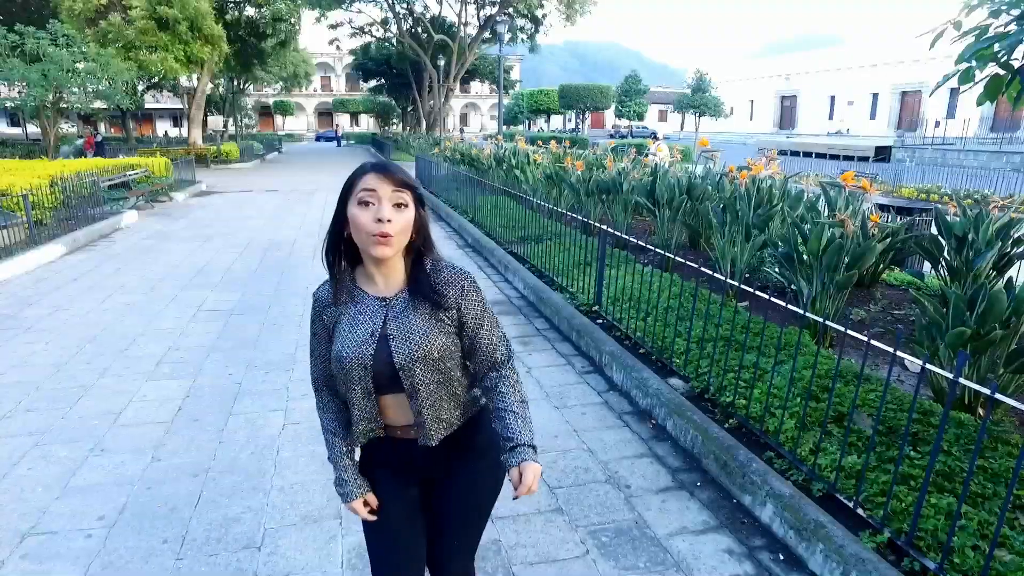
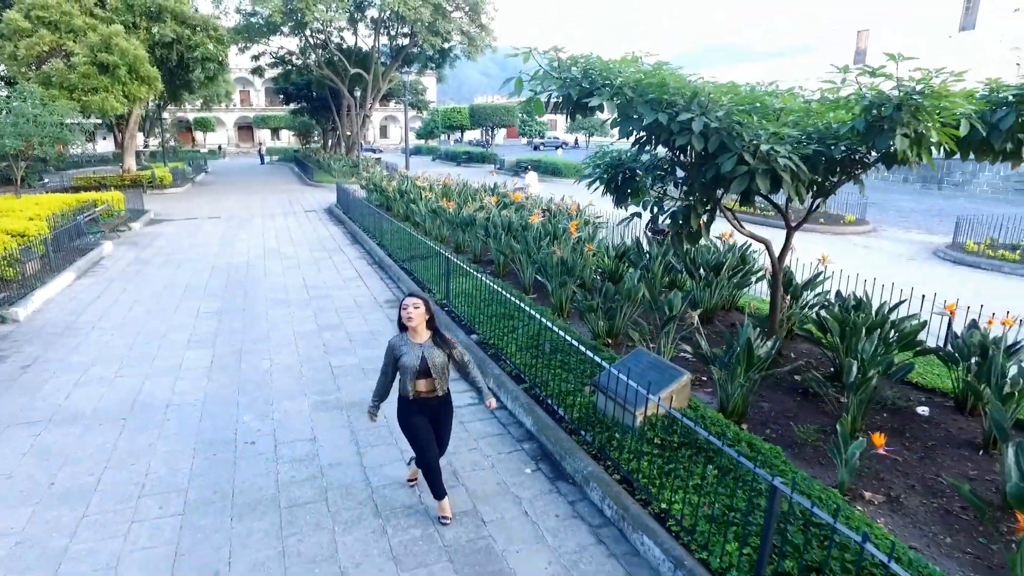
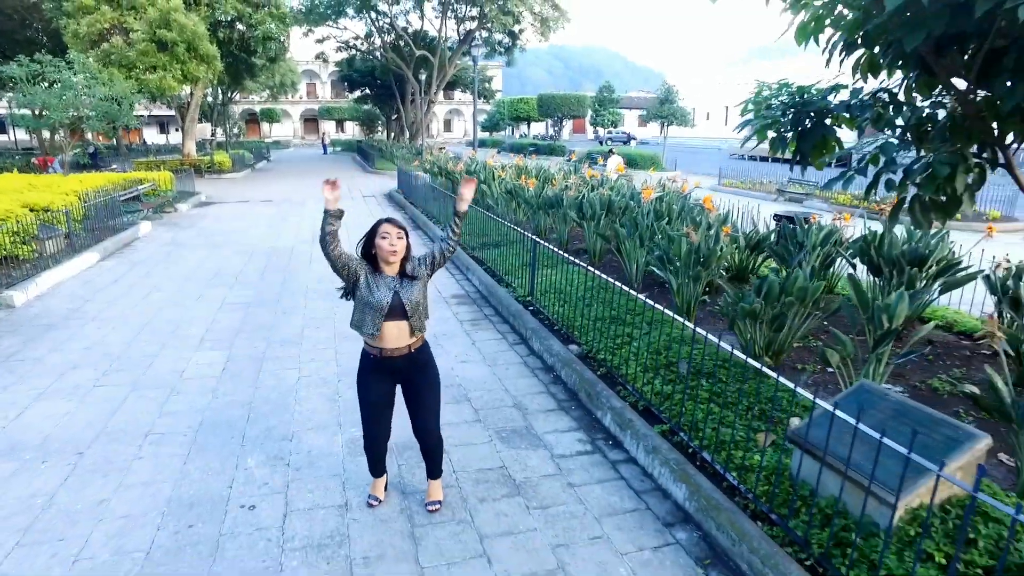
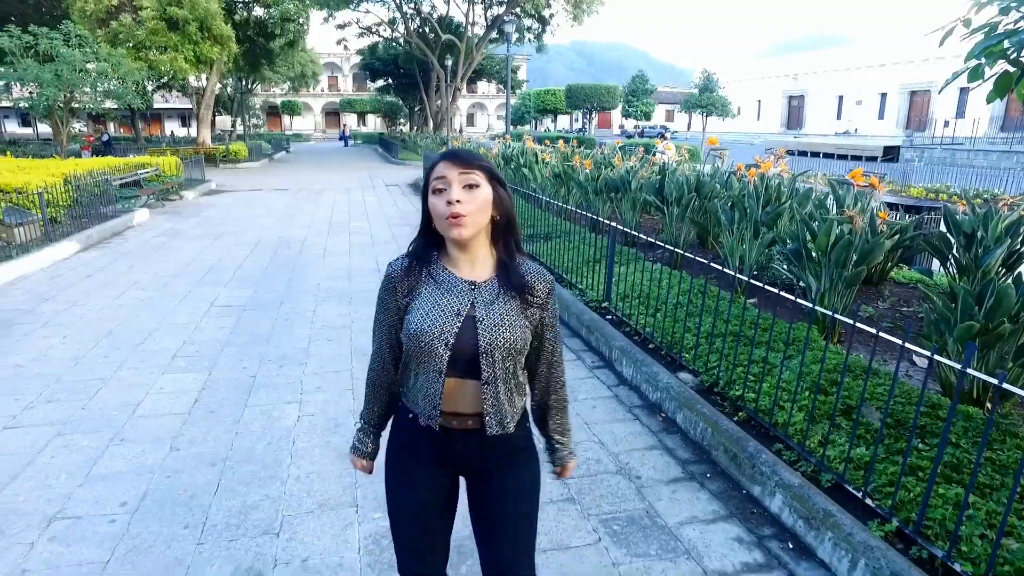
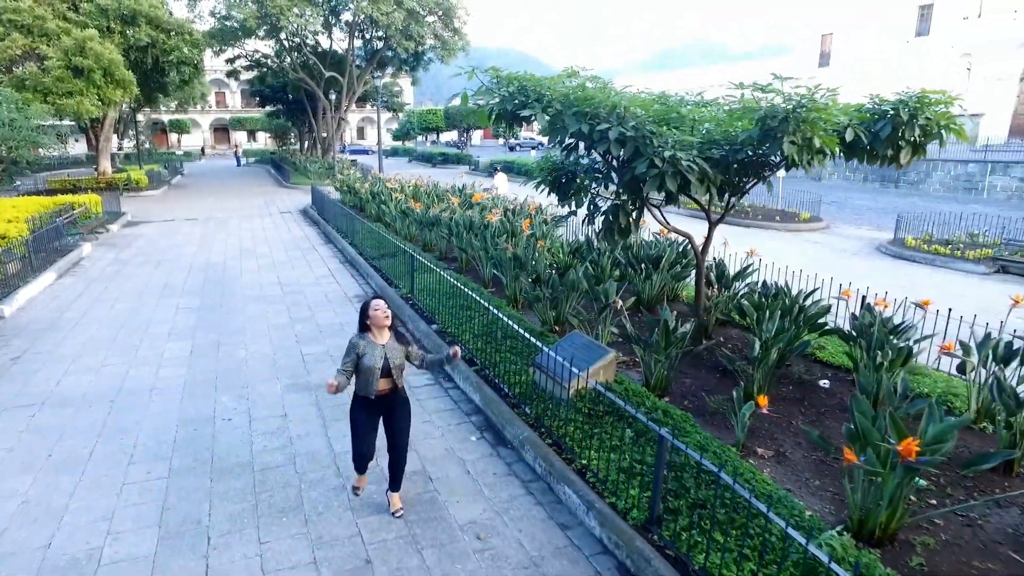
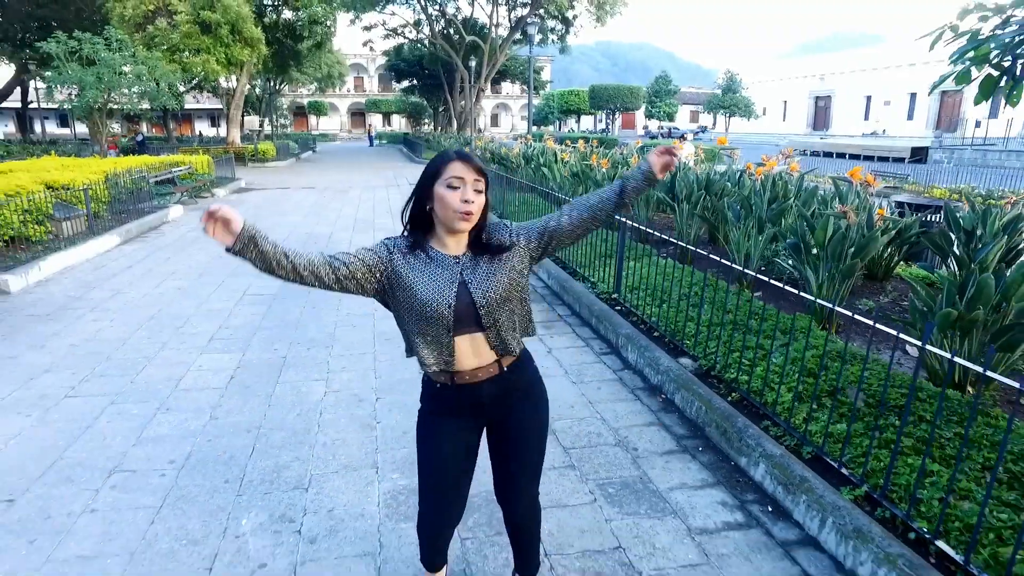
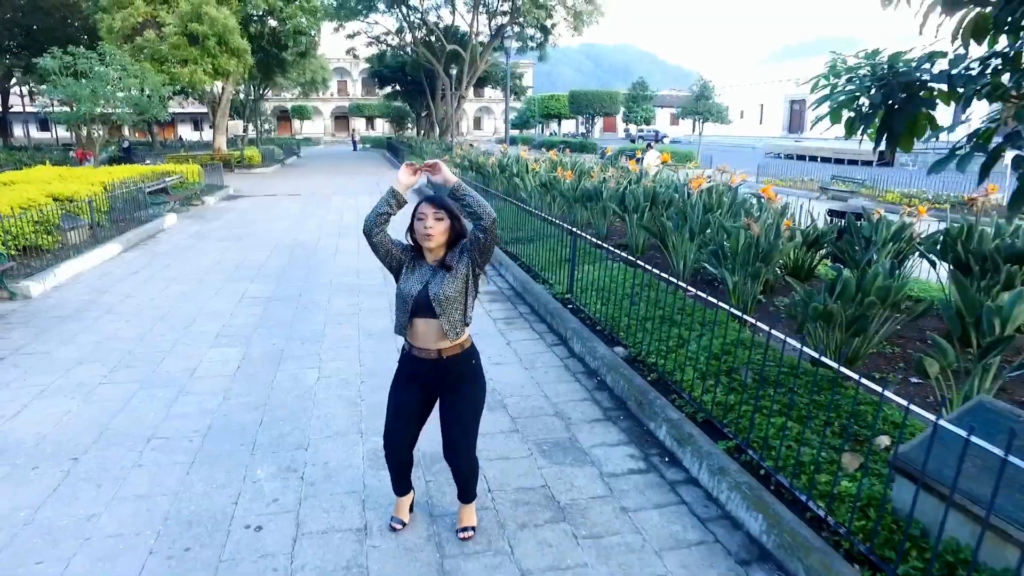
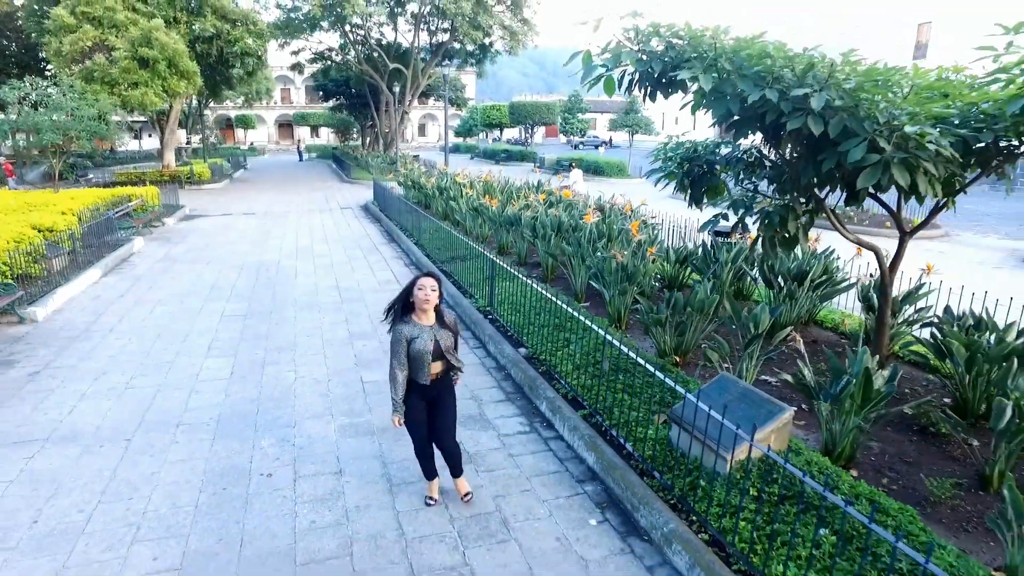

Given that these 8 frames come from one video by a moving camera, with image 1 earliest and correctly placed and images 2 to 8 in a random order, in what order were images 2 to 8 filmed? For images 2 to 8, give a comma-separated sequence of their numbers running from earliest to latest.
4, 6, 7, 3, 8, 2, 5
